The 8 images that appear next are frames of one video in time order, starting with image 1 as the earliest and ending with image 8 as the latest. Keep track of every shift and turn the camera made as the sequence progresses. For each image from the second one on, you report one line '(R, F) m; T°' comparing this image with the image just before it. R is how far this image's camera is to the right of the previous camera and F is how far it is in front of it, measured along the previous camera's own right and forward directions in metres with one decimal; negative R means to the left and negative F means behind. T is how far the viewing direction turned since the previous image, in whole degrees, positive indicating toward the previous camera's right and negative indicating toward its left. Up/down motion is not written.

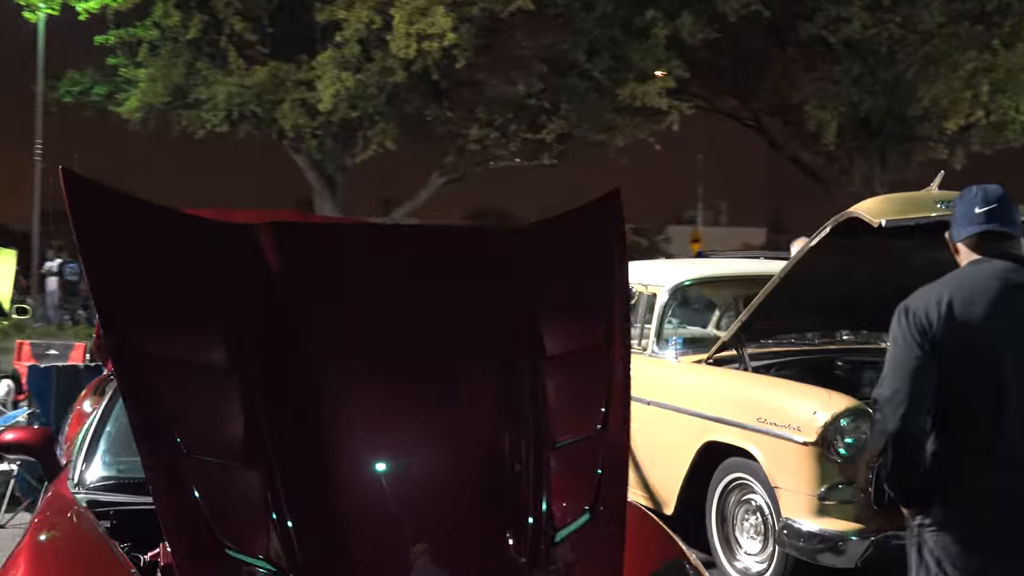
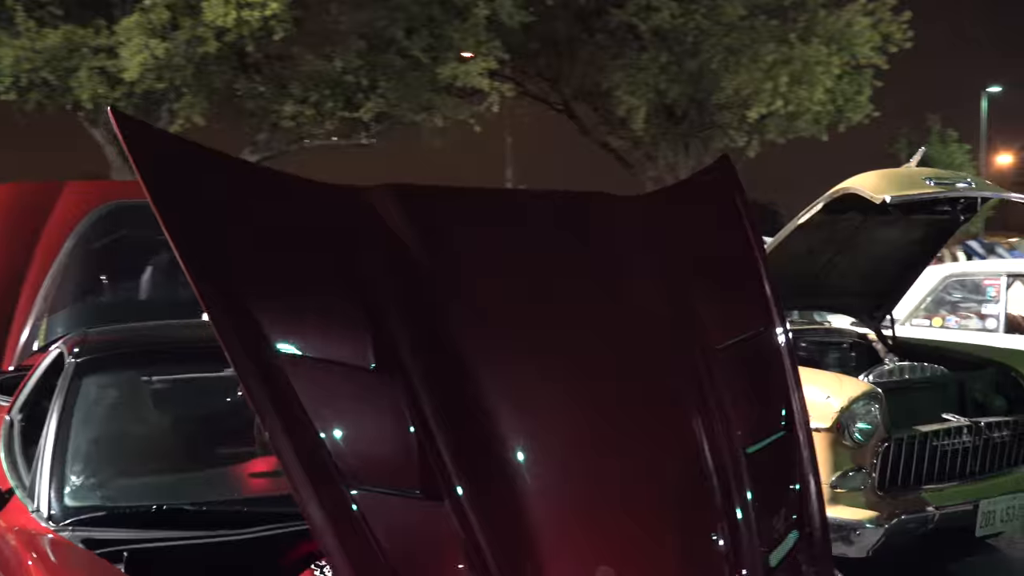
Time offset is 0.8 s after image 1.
(-0.8, +0.5) m; +12°
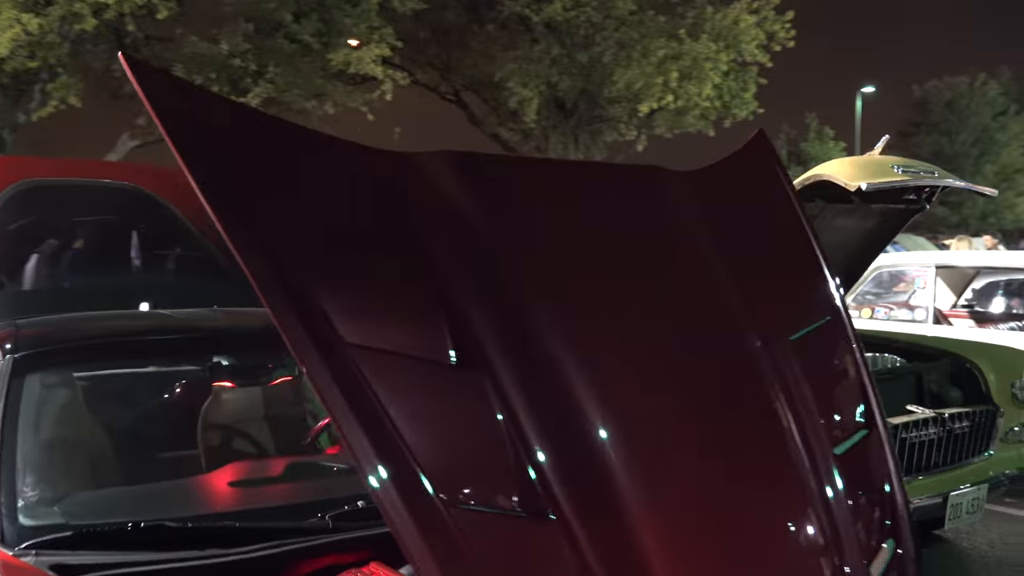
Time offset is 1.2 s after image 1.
(-0.3, +0.3) m; +7°
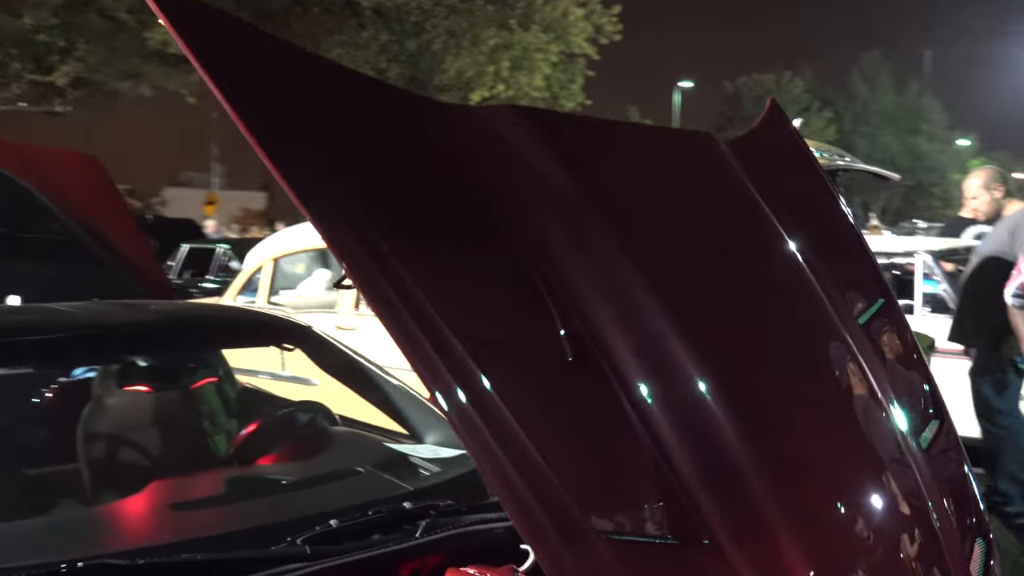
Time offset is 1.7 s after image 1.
(-0.4, +0.3) m; +10°
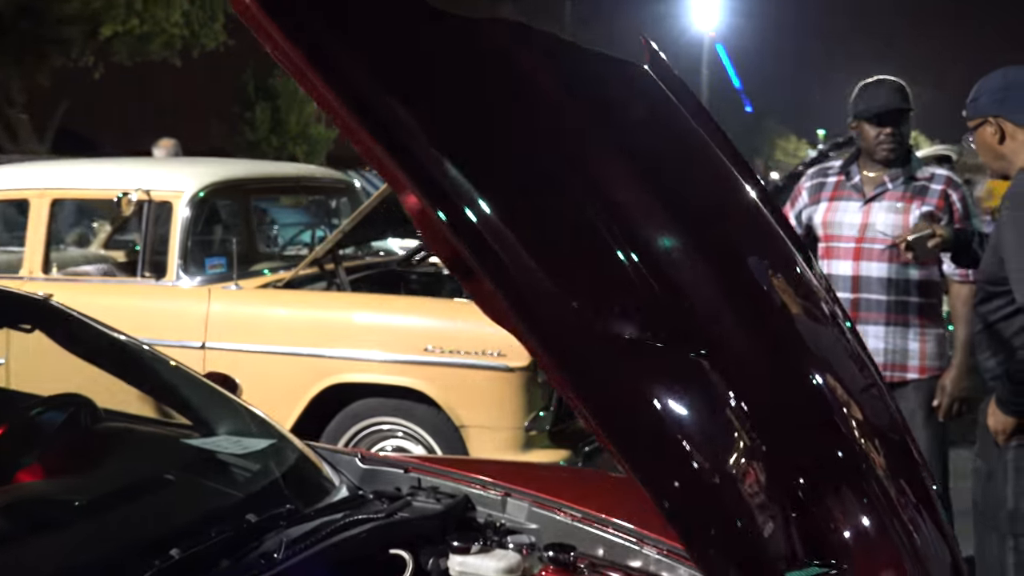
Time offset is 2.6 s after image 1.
(-0.4, +0.4) m; +19°
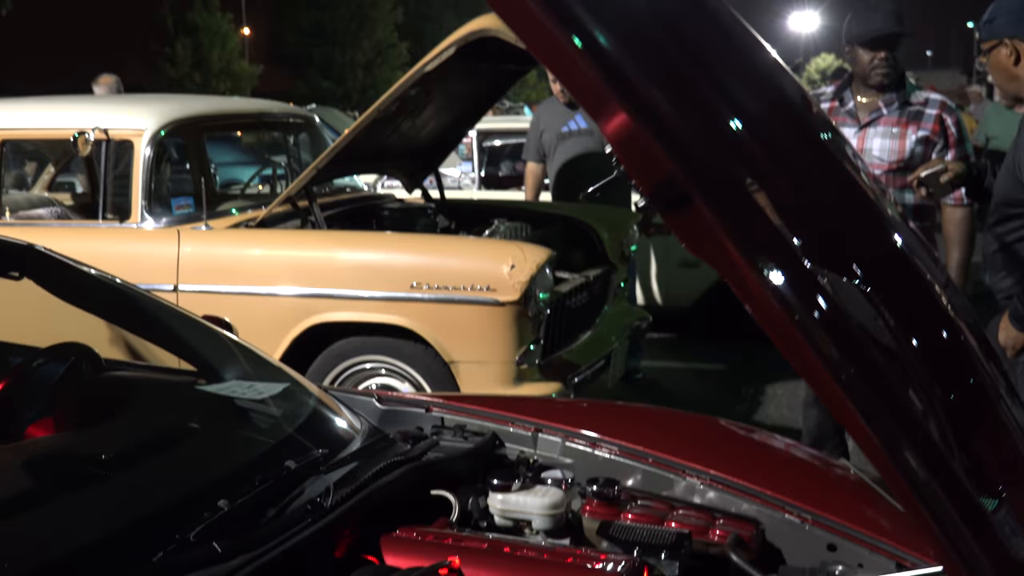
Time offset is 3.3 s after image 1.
(-0.2, +0.1) m; +4°
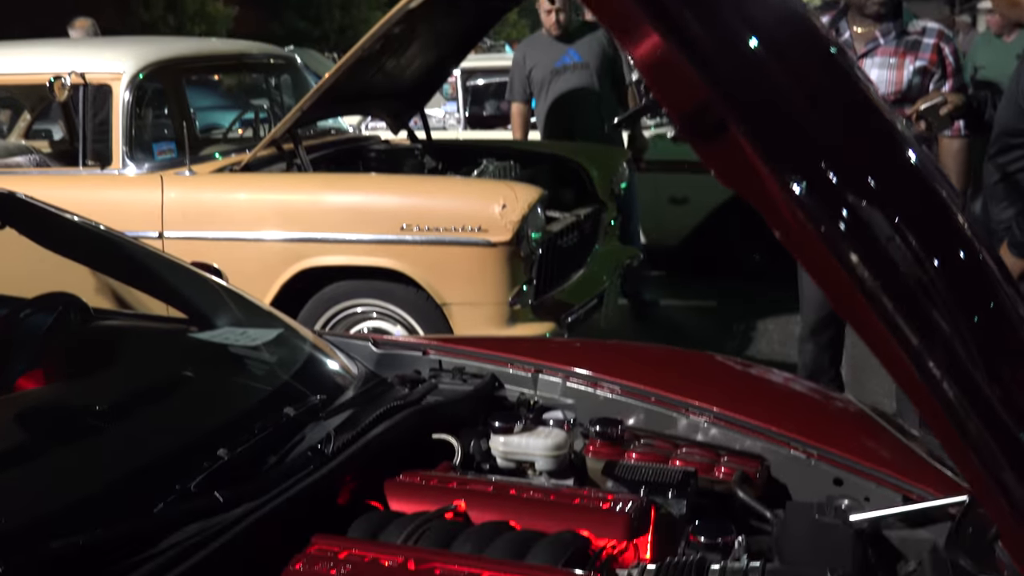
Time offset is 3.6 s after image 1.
(0.0, 0.0) m; +1°
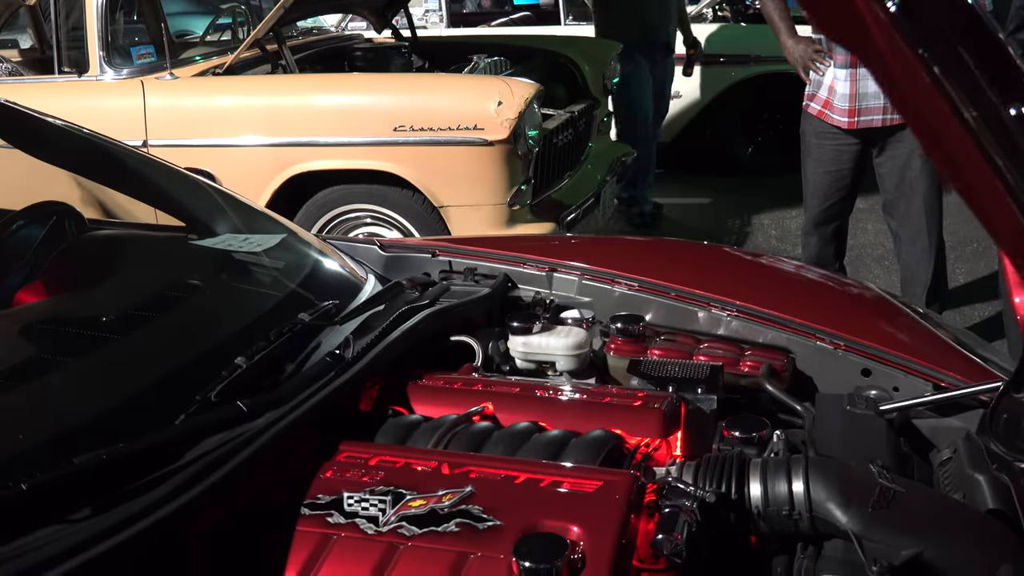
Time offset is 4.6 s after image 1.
(-0.1, +0.1) m; +1°
